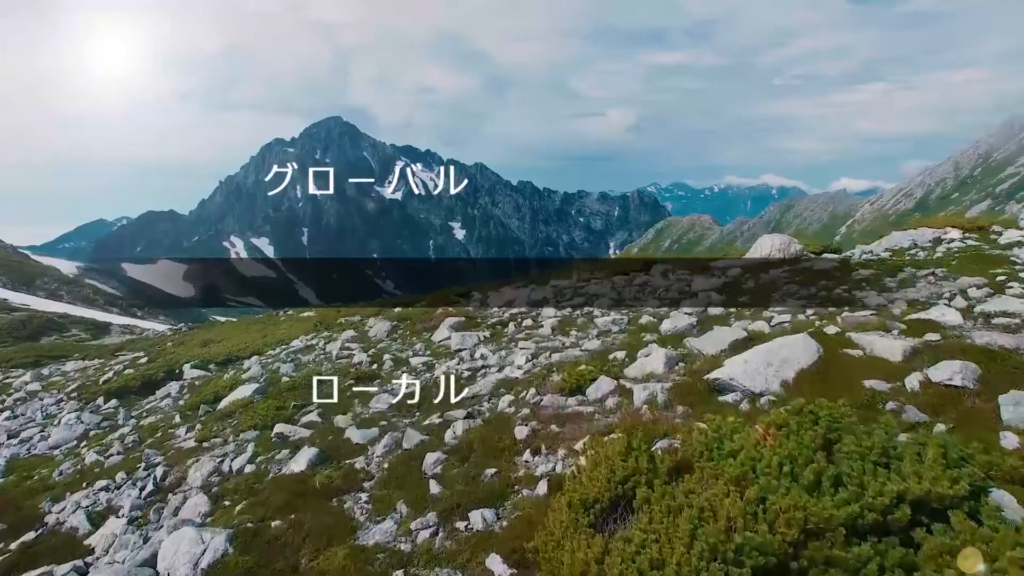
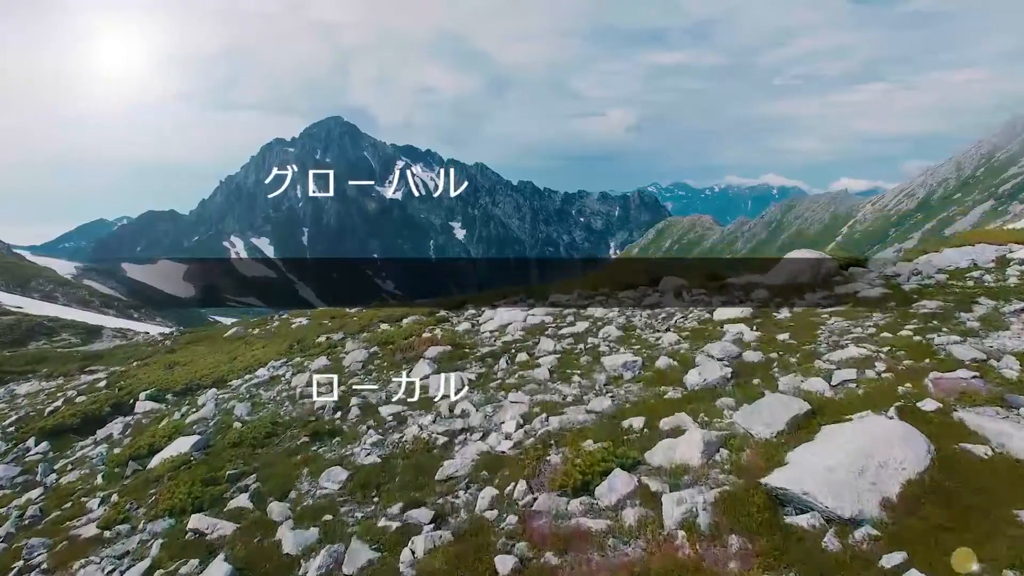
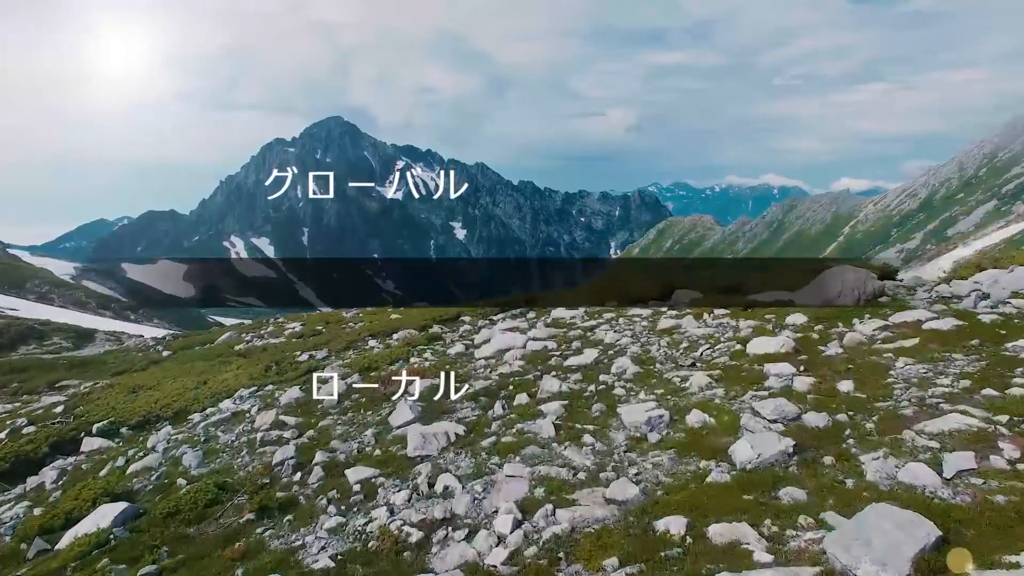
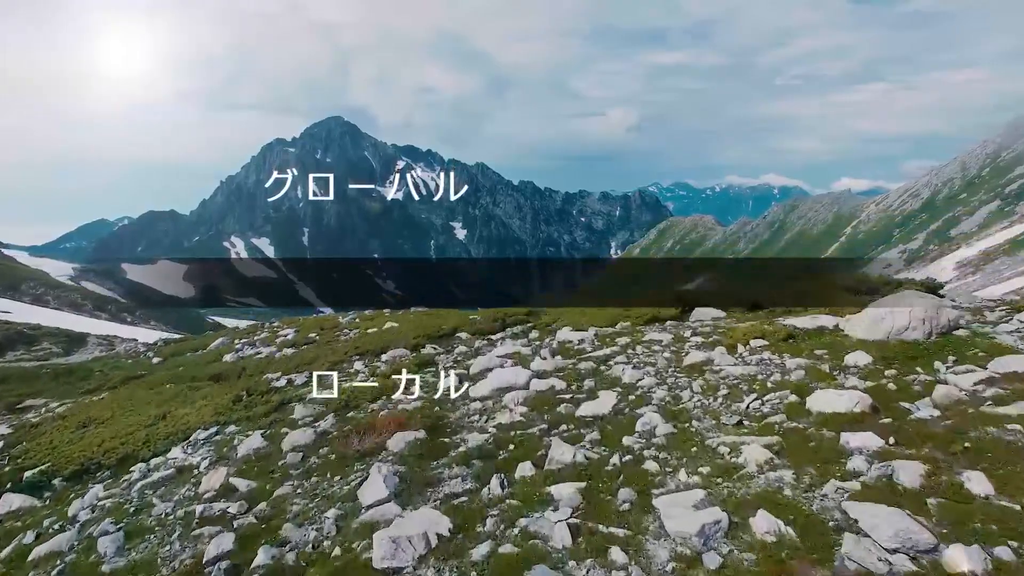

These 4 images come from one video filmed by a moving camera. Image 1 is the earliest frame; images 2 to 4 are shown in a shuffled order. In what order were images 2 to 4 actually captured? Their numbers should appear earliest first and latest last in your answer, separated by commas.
2, 3, 4
